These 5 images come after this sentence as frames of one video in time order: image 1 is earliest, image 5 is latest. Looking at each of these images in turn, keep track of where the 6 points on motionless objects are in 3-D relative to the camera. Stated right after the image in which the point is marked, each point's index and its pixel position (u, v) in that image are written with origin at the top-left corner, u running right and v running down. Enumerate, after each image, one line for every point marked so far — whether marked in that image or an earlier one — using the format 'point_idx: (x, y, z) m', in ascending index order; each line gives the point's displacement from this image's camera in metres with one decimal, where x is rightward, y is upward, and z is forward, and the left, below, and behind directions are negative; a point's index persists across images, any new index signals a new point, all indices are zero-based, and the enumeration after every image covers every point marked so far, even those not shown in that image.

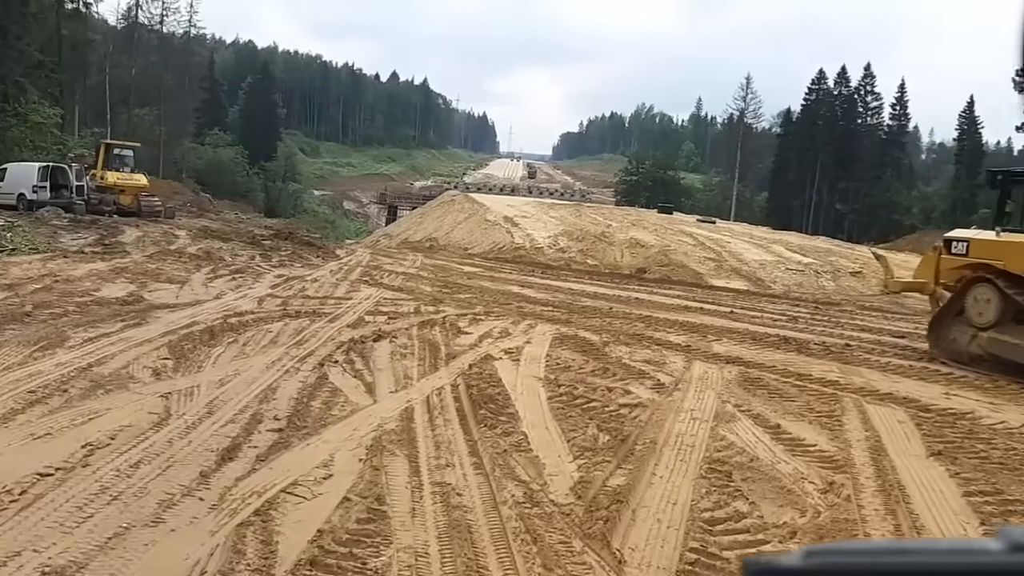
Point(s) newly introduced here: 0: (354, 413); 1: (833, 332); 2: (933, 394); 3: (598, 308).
0: (-1.1, -0.9, +6.6) m
1: (+4.6, -0.6, +13.1) m
2: (+4.0, -1.0, +8.7) m
3: (+1.4, -0.3, +14.7) m
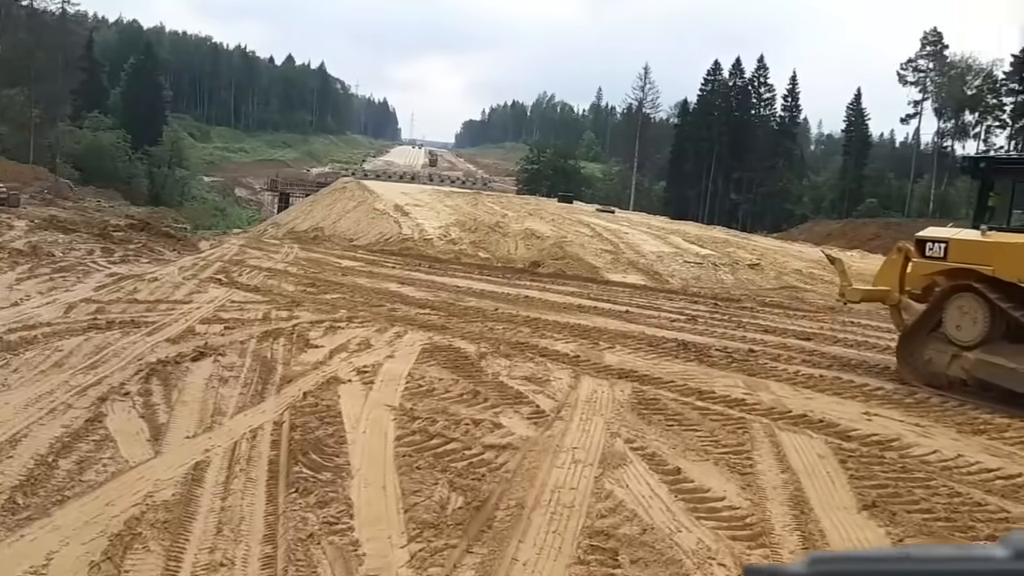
0: (-2.1, -1.0, +4.9) m
1: (+2.9, -0.6, +11.9) m
2: (+2.8, -1.0, +7.6) m
3: (-0.5, -0.3, +13.3) m
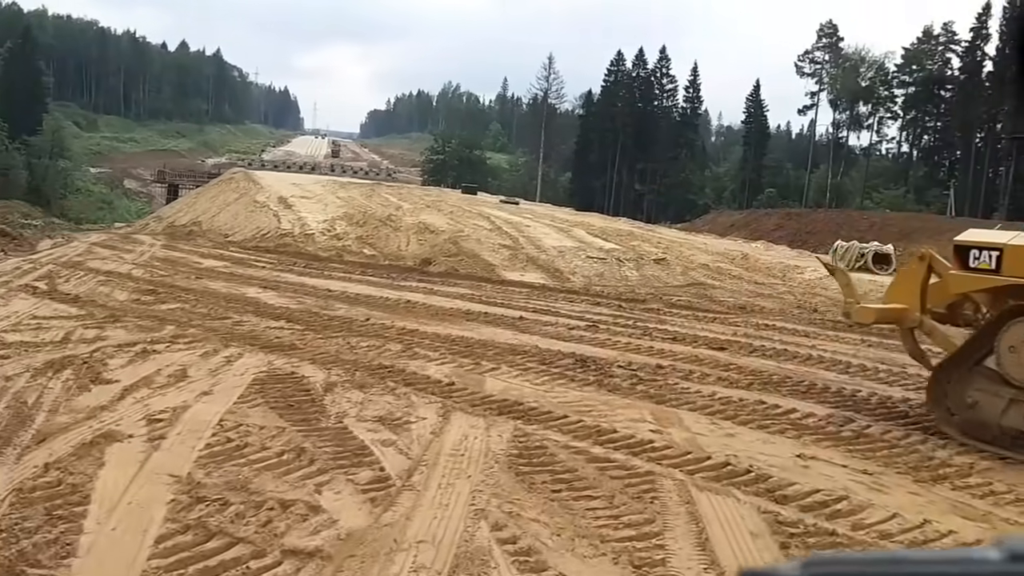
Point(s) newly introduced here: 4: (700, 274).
0: (-2.8, -1.2, +2.9) m
1: (+1.5, -0.7, +10.4) m
2: (+1.8, -1.1, +6.1) m
3: (-2.0, -0.4, +11.4) m
4: (+4.0, +0.3, +19.6) m
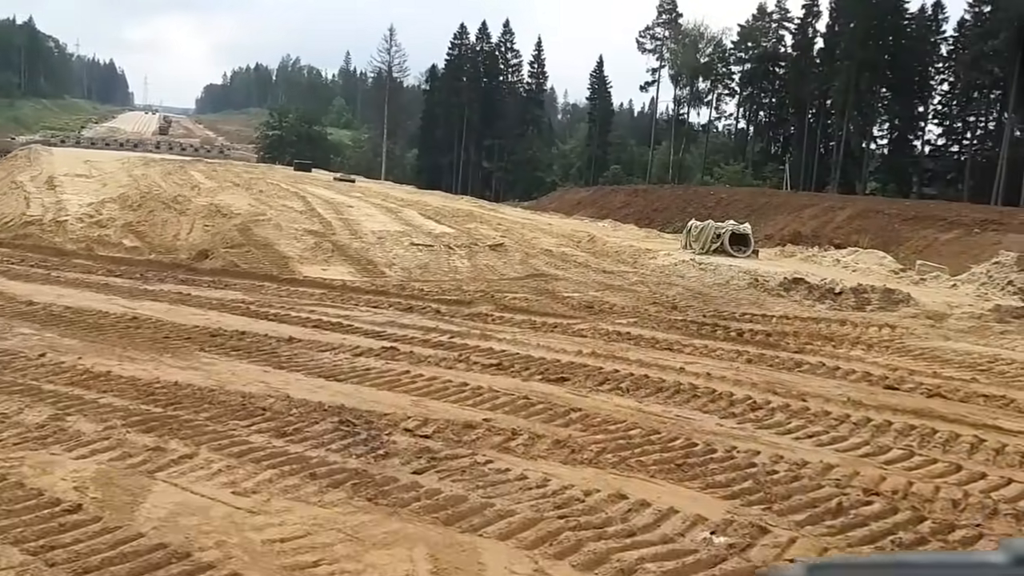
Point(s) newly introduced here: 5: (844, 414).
0: (-3.5, -1.5, -0.8) m
1: (-0.5, -0.7, +7.3) m
2: (+0.5, -1.3, +3.1) m
3: (-4.1, -0.5, +7.7) m
4: (+0.5, +0.5, +16.8) m
5: (+2.5, -0.9, +6.9) m
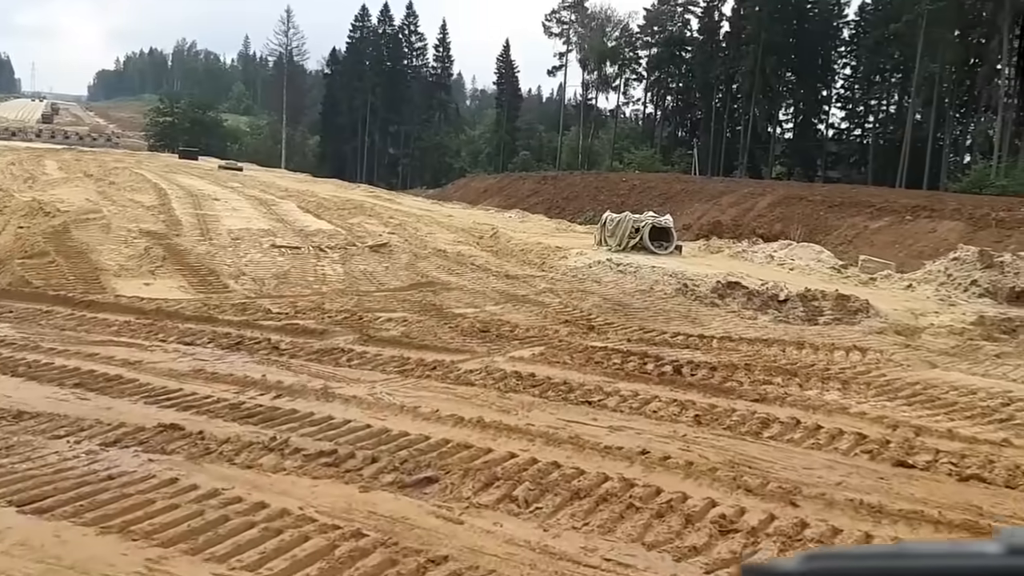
0: (-3.6, -2.0, -3.8) m
1: (-1.3, -1.0, +4.6) m
2: (+0.1, -1.6, +0.4) m
3: (-5.0, -0.9, +4.6) m
4: (-1.3, +0.3, +14.1) m
5: (+1.7, -1.2, +4.4) m
